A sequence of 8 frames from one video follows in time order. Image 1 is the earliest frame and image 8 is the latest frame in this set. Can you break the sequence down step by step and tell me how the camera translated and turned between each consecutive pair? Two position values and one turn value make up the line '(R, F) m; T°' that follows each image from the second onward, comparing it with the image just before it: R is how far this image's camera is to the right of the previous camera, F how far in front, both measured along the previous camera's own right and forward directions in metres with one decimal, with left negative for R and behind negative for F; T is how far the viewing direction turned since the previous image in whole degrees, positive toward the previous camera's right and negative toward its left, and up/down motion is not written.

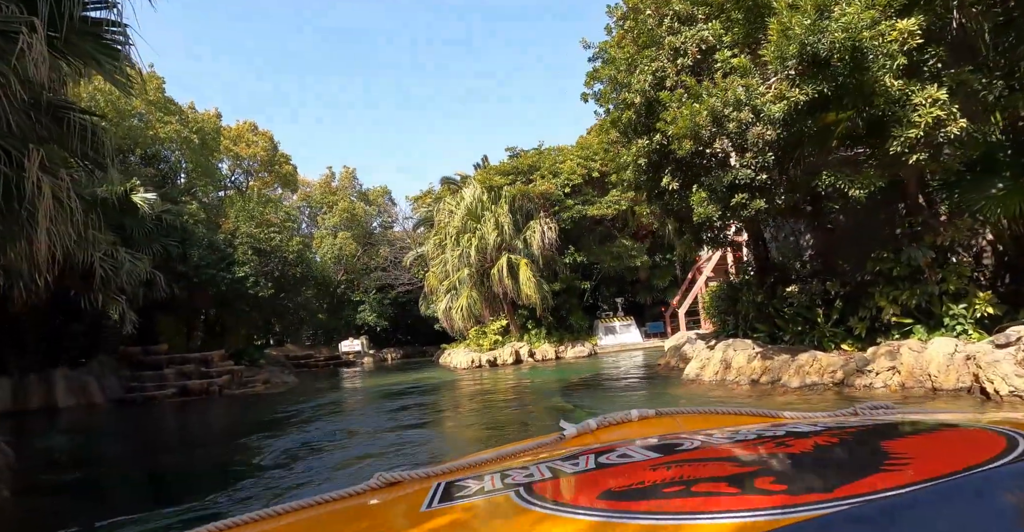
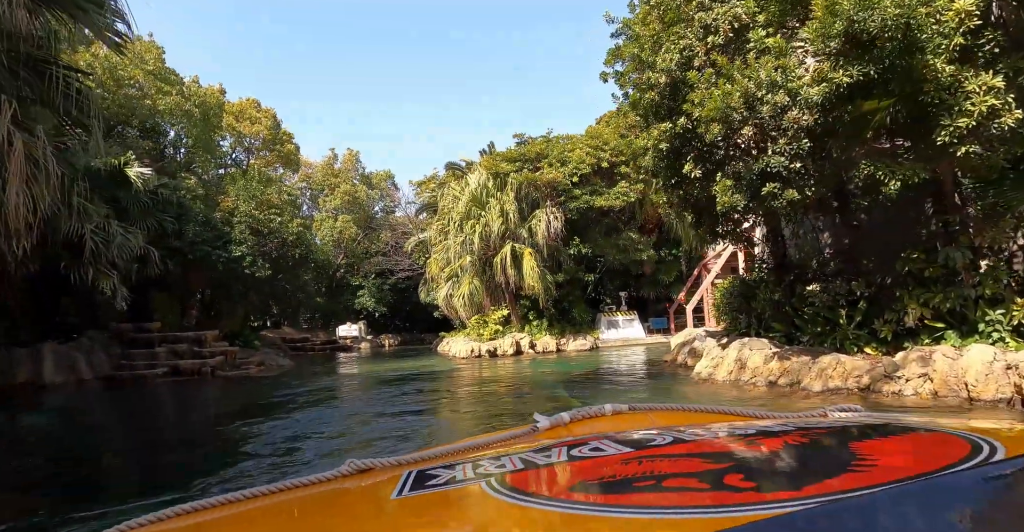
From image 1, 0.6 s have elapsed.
(-0.1, +0.4) m; 0°
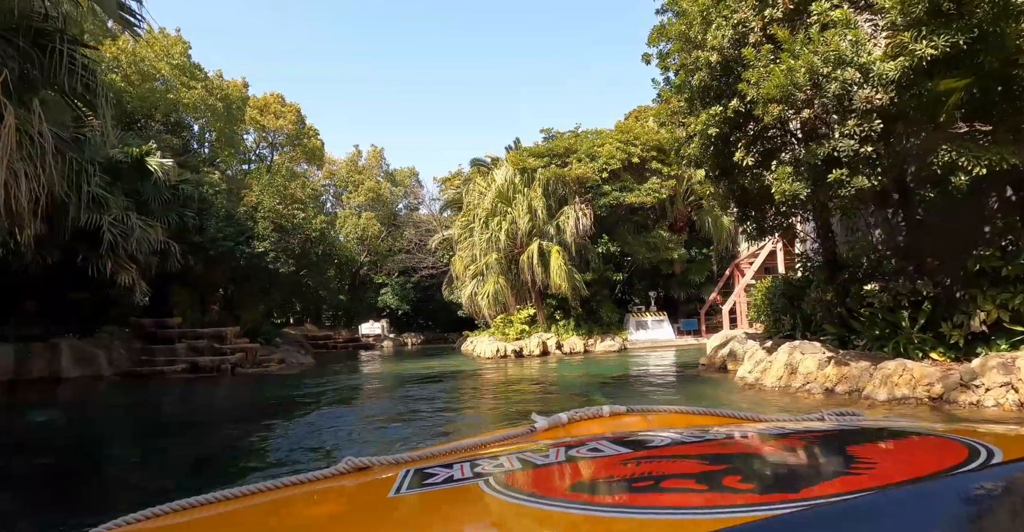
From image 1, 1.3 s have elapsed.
(-0.1, +0.4) m; -2°
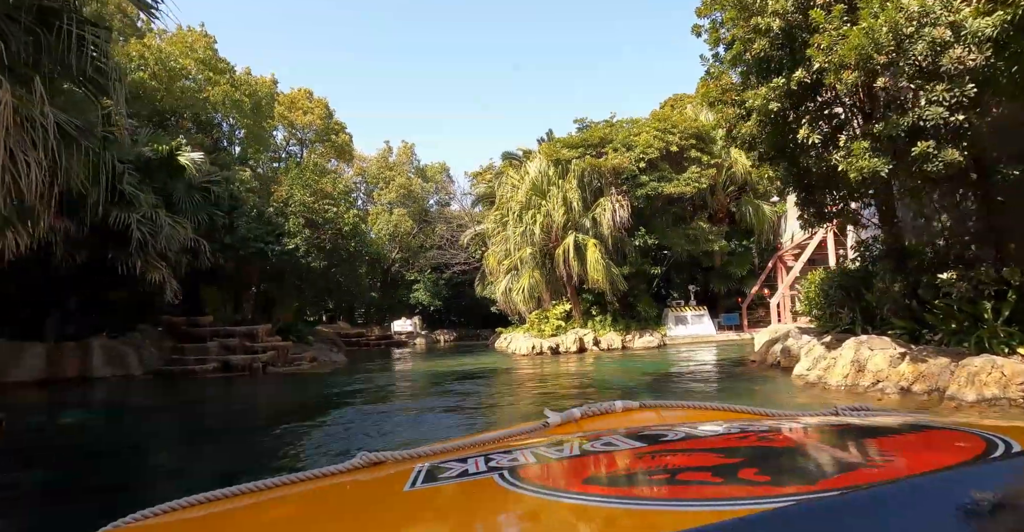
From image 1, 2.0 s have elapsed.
(-0.1, +0.4) m; -3°
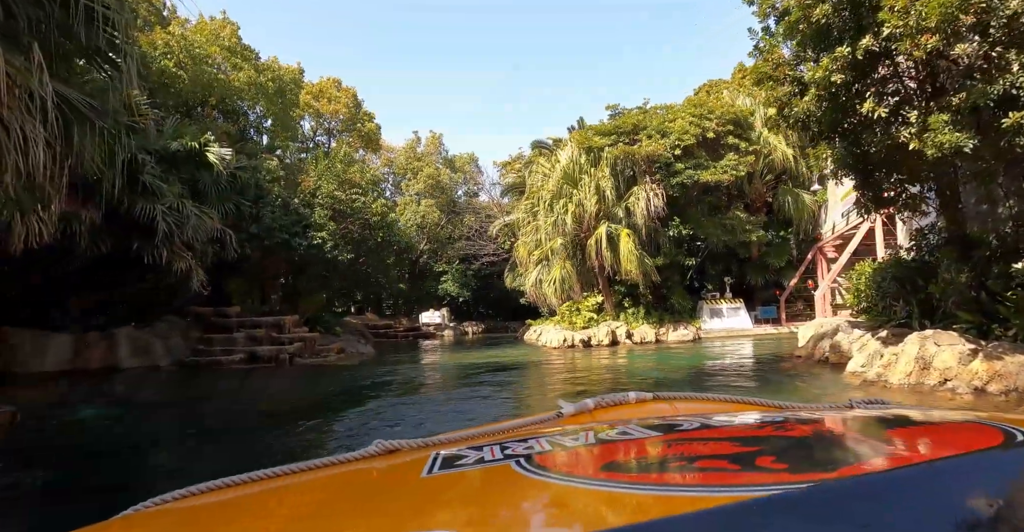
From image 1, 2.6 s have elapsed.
(-0.1, +0.3) m; -3°
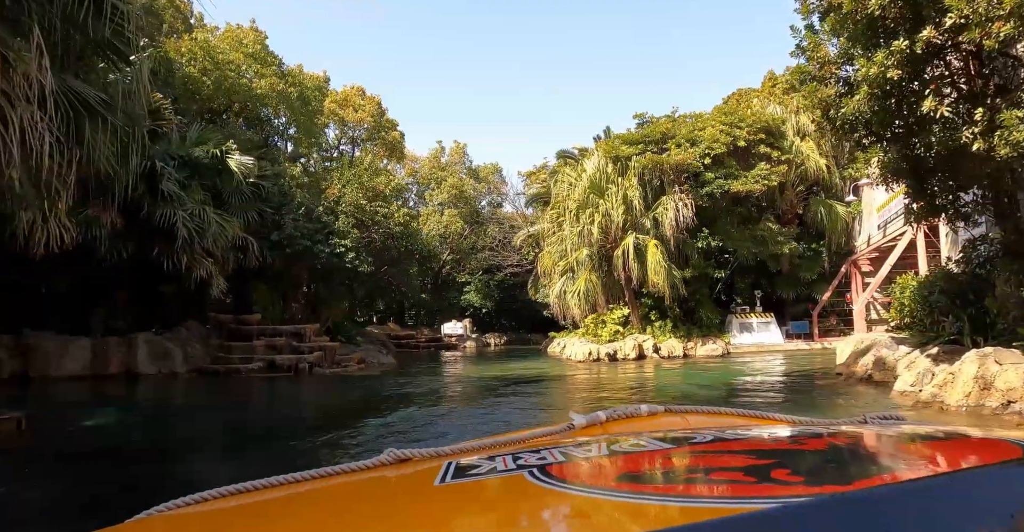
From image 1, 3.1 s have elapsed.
(0.0, +0.3) m; -2°
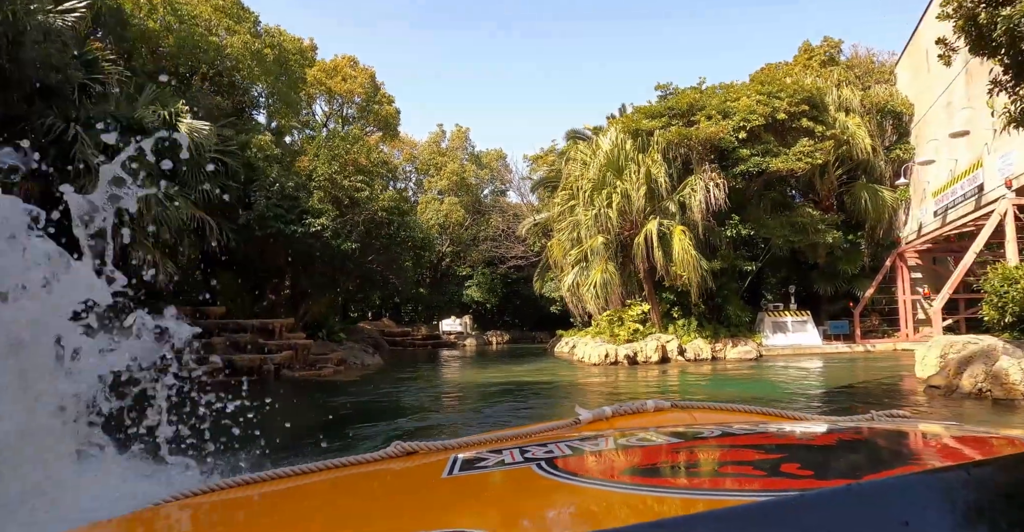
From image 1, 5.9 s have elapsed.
(0.0, +1.8) m; 0°
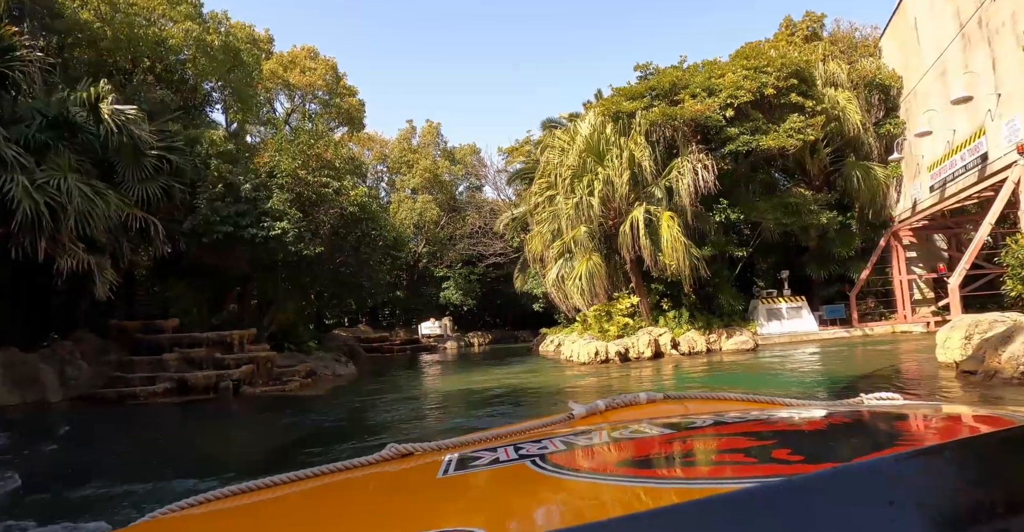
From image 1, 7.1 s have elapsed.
(0.0, +0.8) m; +2°
